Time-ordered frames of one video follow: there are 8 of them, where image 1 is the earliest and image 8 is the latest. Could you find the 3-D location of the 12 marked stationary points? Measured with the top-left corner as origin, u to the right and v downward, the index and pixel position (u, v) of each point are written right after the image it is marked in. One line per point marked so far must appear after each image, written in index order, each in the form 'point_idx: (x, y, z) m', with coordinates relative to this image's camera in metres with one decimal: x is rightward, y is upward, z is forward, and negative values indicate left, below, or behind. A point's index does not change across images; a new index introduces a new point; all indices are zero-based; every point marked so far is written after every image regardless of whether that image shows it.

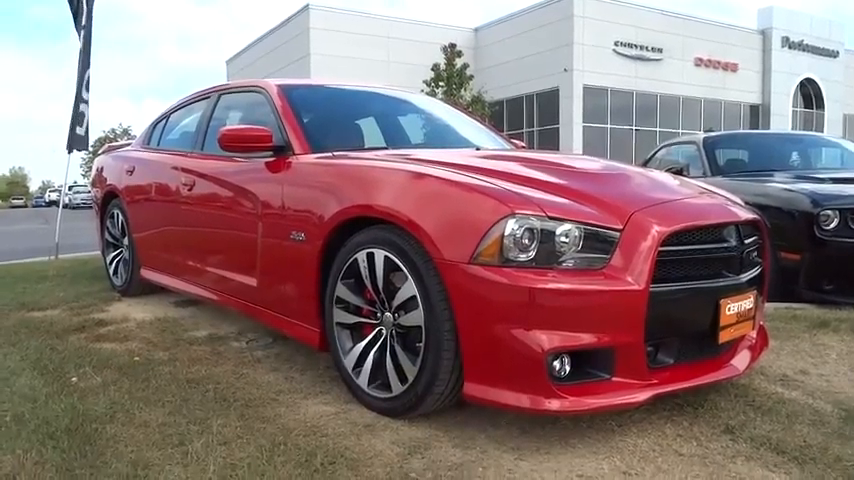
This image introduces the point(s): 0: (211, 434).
0: (-0.7, -0.7, +2.2) m
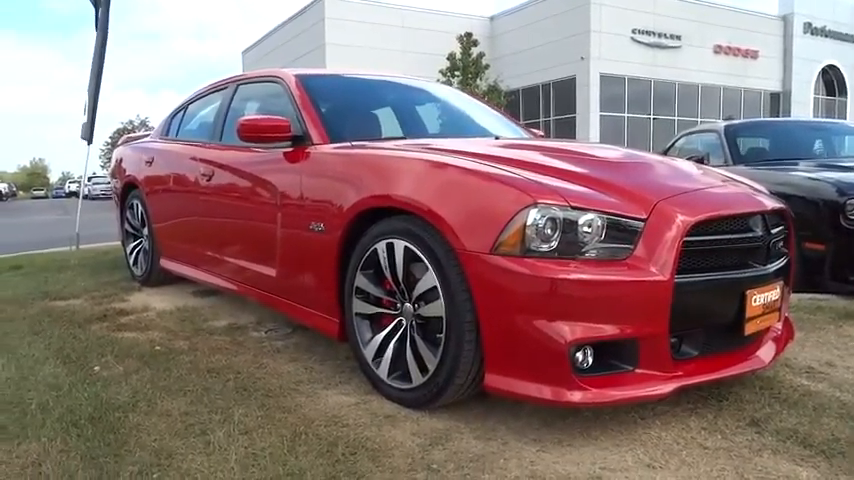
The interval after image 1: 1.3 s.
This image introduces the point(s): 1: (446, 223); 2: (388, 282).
0: (-0.7, -0.6, +2.2) m
1: (+0.1, +0.1, +2.2) m
2: (-0.1, -0.2, +2.5) m
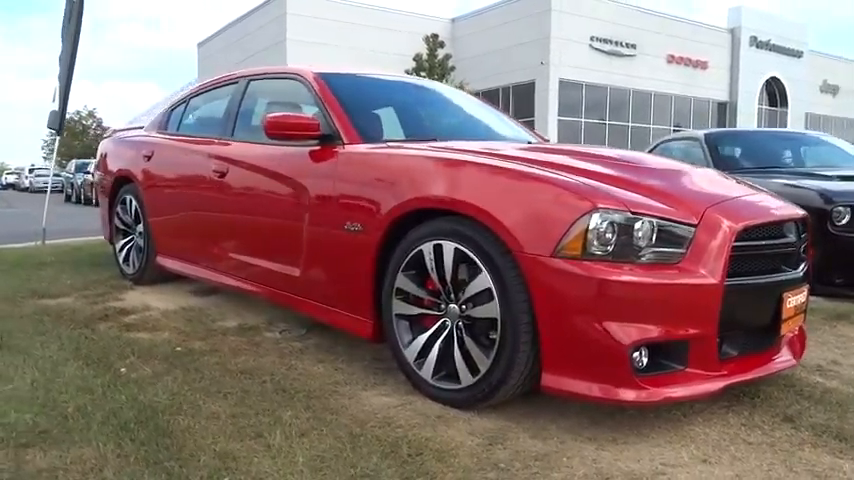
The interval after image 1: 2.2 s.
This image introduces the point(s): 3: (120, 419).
0: (-0.5, -0.6, +2.2) m
1: (+0.3, +0.1, +2.3) m
2: (0.0, -0.2, +2.5) m
3: (-1.0, -0.6, +2.2) m
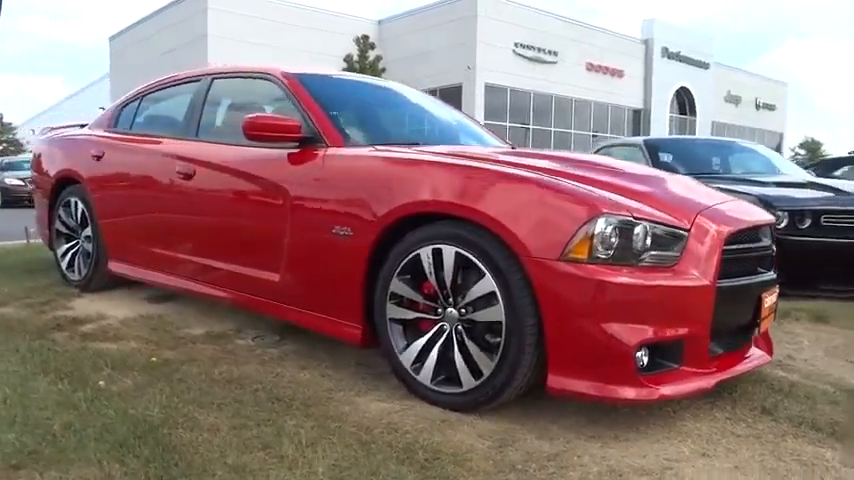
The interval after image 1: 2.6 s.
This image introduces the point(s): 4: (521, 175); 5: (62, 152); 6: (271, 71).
0: (-0.4, -0.6, +2.2) m
1: (+0.3, 0.0, +2.3) m
2: (0.0, -0.2, +2.5) m
3: (-1.0, -0.6, +2.1) m
4: (+0.3, +0.2, +2.4) m
5: (-2.4, +0.6, +4.4) m
6: (-0.8, +0.9, +3.5) m
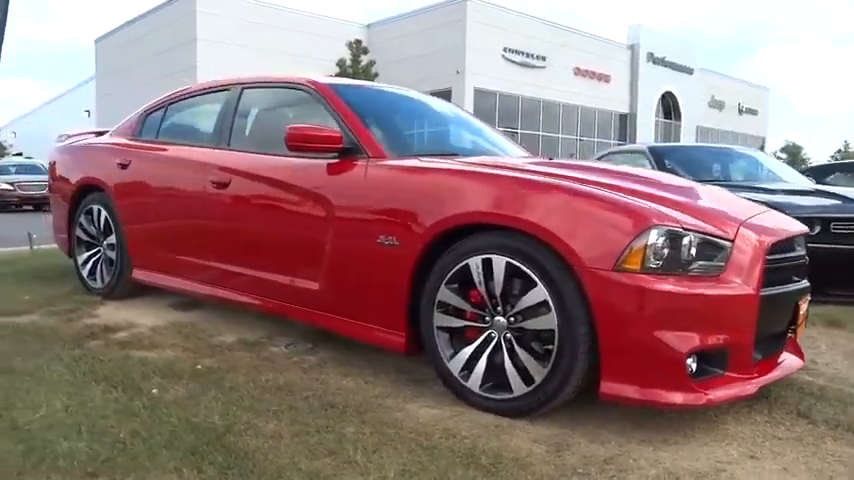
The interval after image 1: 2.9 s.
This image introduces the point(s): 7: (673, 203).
0: (-0.2, -0.7, +2.2) m
1: (+0.5, 0.0, +2.4) m
2: (+0.2, -0.2, +2.6) m
3: (-0.8, -0.6, +2.1) m
4: (+0.5, +0.2, +2.5) m
5: (-2.3, +0.5, +4.4) m
6: (-0.7, +0.8, +3.5) m
7: (+0.9, +0.1, +2.5) m
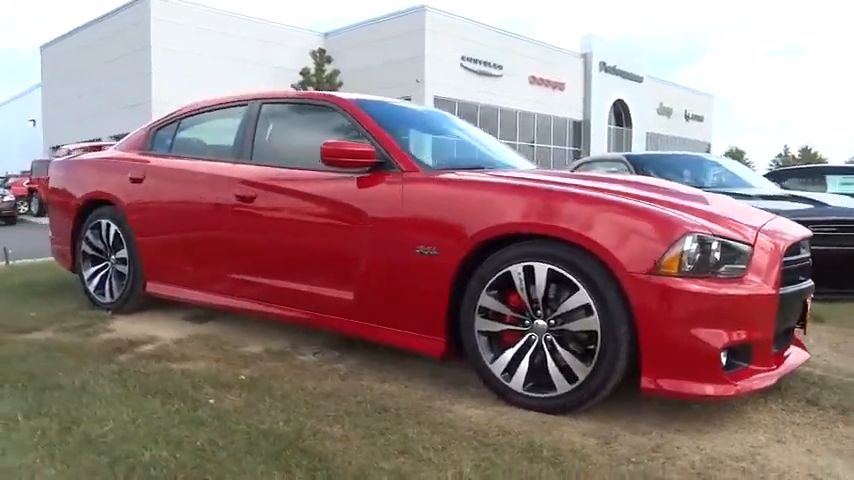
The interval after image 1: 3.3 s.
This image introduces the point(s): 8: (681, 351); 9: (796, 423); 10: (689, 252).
0: (0.0, -0.7, +2.4) m
1: (+0.7, 0.0, +2.6) m
2: (+0.4, -0.3, +2.8) m
3: (-0.6, -0.7, +2.2) m
4: (+0.7, +0.2, +2.7) m
5: (-2.3, +0.4, +4.4) m
6: (-0.6, +0.8, +3.7) m
7: (+1.1, +0.1, +2.7) m
8: (+0.9, -0.4, +2.5) m
9: (+1.5, -0.7, +2.7) m
10: (+1.0, 0.0, +2.5) m
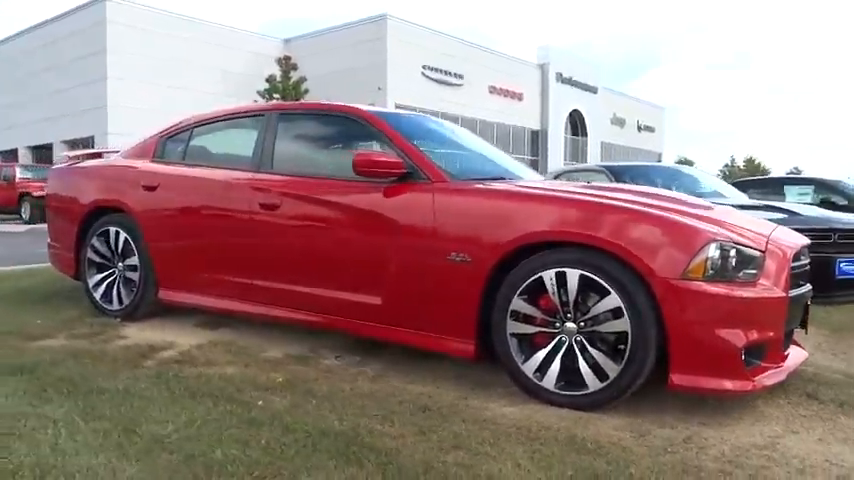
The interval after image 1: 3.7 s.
0: (+0.2, -0.7, +2.5) m
1: (+0.8, -0.1, +2.8) m
2: (+0.5, -0.3, +2.9) m
3: (-0.4, -0.7, +2.3) m
4: (+0.9, +0.1, +2.9) m
5: (-2.2, +0.4, +4.4) m
6: (-0.5, +0.7, +3.8) m
7: (+1.3, +0.1, +3.0) m
8: (+1.1, -0.4, +2.7) m
9: (+1.6, -0.8, +2.9) m
10: (+1.2, -0.1, +2.7) m
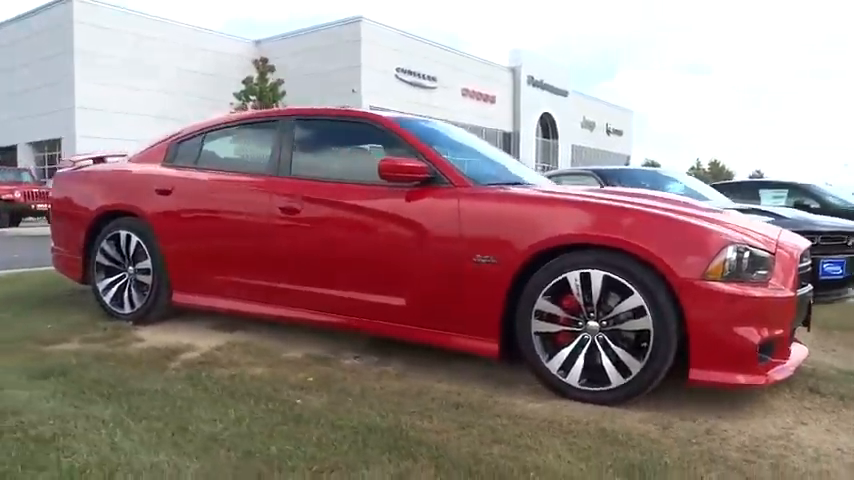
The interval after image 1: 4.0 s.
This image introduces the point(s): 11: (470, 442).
0: (+0.3, -0.8, +2.6) m
1: (+1.0, -0.1, +2.9) m
2: (+0.7, -0.3, +3.1) m
3: (-0.2, -0.7, +2.4) m
4: (+1.0, +0.1, +3.0) m
5: (-2.1, +0.4, +4.4) m
6: (-0.4, +0.7, +3.9) m
7: (+1.4, +0.1, +3.1) m
8: (+1.3, -0.5, +2.9) m
9: (+1.8, -0.8, +3.1) m
10: (+1.3, -0.1, +2.9) m
11: (+0.2, -0.8, +2.5) m
